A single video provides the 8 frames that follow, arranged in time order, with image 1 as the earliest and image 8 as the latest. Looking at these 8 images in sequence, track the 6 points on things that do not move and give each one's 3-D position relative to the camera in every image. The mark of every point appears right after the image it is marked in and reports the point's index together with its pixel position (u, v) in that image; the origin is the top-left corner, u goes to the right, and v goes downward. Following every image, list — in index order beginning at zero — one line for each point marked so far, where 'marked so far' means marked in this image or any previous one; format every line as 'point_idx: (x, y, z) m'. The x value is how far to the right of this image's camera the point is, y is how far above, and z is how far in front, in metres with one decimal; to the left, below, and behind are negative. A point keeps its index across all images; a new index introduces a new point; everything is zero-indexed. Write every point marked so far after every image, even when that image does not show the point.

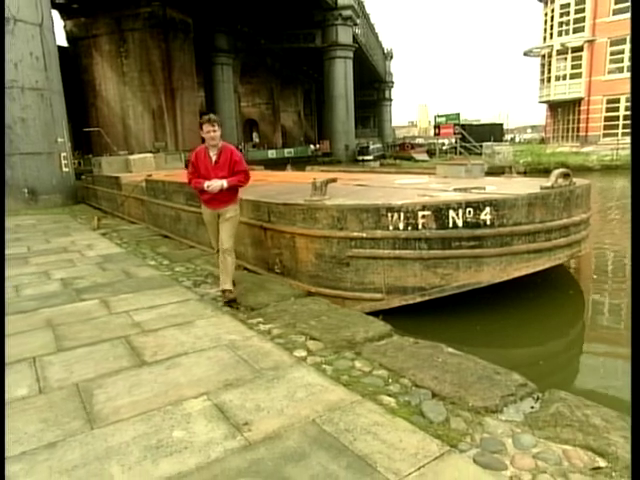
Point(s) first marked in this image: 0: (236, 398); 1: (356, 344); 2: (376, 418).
0: (-0.6, -1.1, +3.2) m
1: (+0.3, -0.9, +4.0) m
2: (+0.4, -1.1, +2.9) m
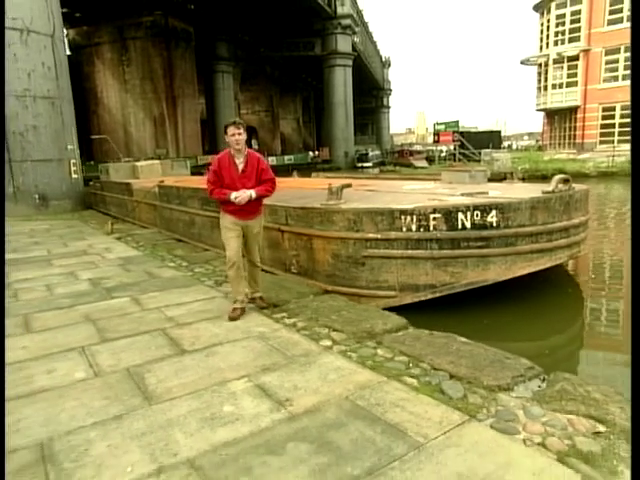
0: (-0.3, -1.1, +3.5) m
1: (+0.5, -0.9, +4.4) m
2: (+0.6, -1.1, +3.2) m
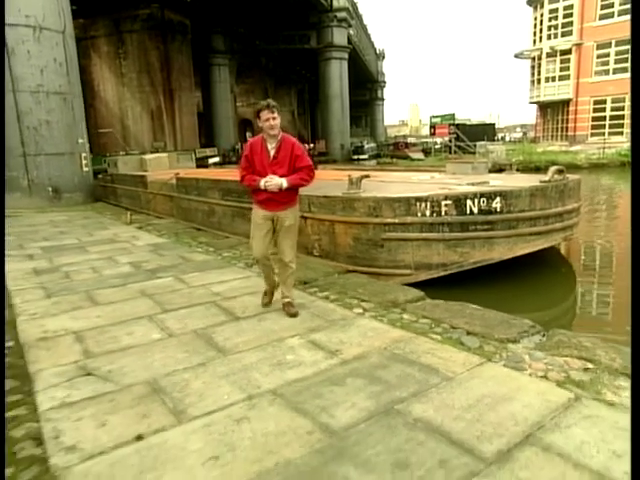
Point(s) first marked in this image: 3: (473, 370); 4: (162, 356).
0: (0.0, -0.9, +4.3) m
1: (+0.9, -0.7, +5.1) m
2: (+1.0, -0.9, +4.0) m
3: (+1.2, -1.0, +3.5) m
4: (-1.4, -1.0, +4.0) m
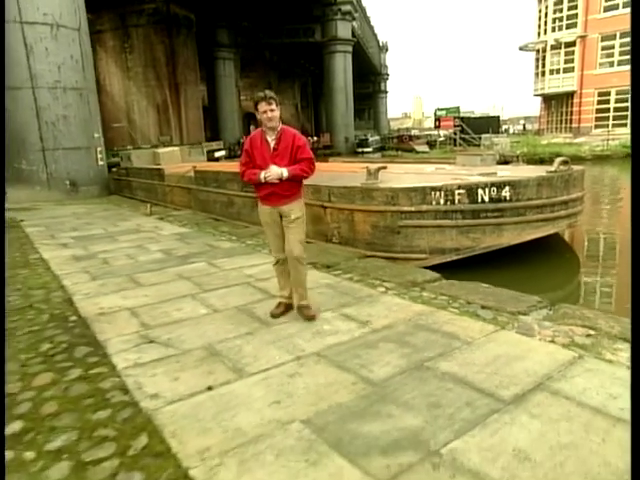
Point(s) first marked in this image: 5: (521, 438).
0: (+0.3, -0.7, +4.8) m
1: (+1.2, -0.5, +5.6) m
2: (+1.3, -0.7, +4.5) m
3: (+1.5, -0.8, +4.0) m
4: (-1.0, -0.8, +4.5) m
5: (+1.1, -1.1, +2.6) m
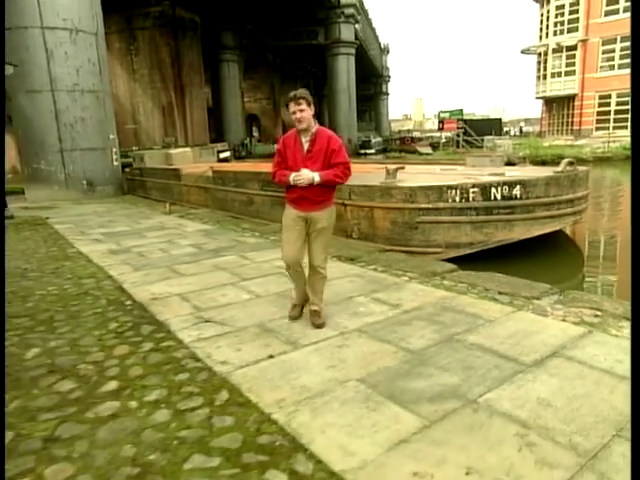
0: (+0.7, -0.6, +5.3) m
1: (+1.6, -0.4, +6.1) m
2: (+1.7, -0.7, +5.0) m
3: (+1.9, -0.7, +4.5) m
4: (-0.7, -0.7, +5.0) m
5: (+1.5, -1.0, +3.1) m
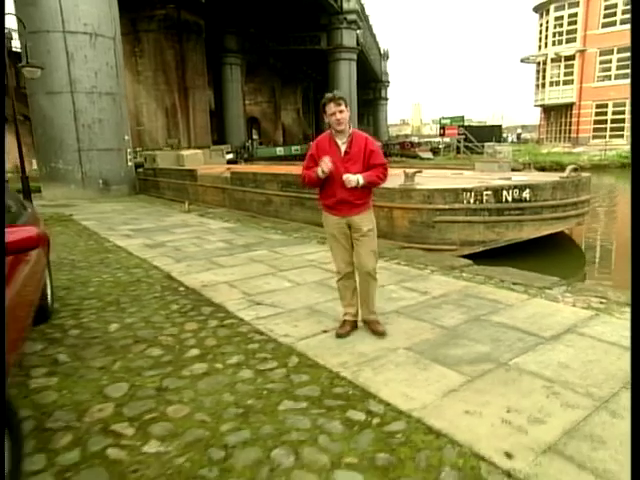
0: (+1.2, -0.6, +5.9) m
1: (+2.0, -0.4, +6.8) m
2: (+2.1, -0.6, +5.7) m
3: (+2.3, -0.7, +5.2) m
4: (-0.2, -0.7, +5.6) m
5: (+2.0, -1.0, +3.8) m
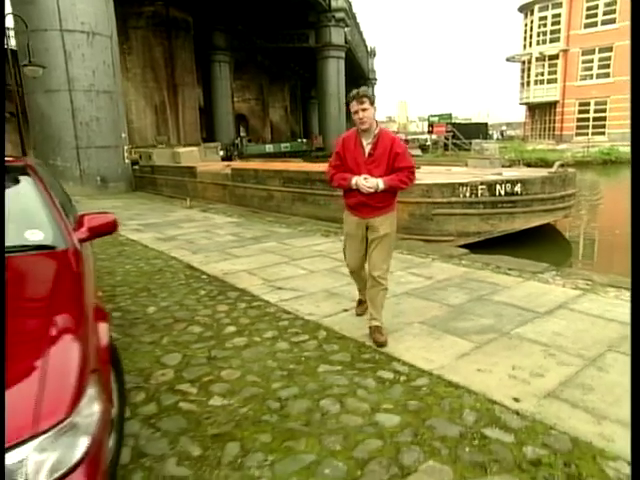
0: (+1.4, -0.4, +6.5) m
1: (+2.2, -0.2, +7.4) m
2: (+2.3, -0.5, +6.2) m
3: (+2.5, -0.5, +5.8) m
4: (0.0, -0.5, +6.2) m
5: (+2.2, -0.8, +4.4) m
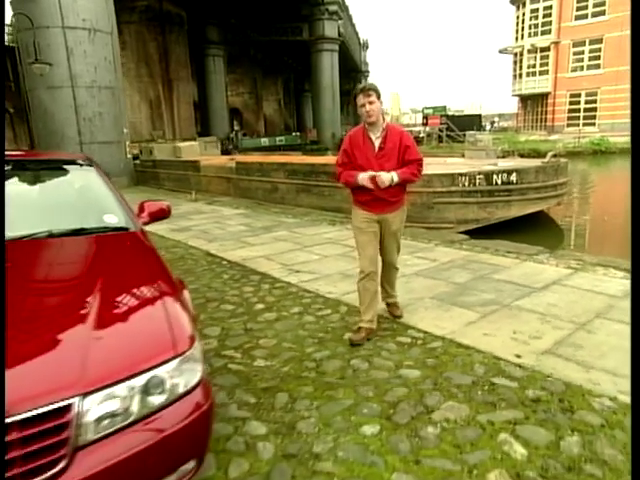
0: (+1.6, -0.2, +7.0) m
1: (+2.4, 0.0, +7.9) m
2: (+2.5, -0.2, +6.8) m
3: (+2.7, -0.3, +6.3) m
4: (+0.2, -0.3, +6.7) m
5: (+2.5, -0.6, +4.9) m
